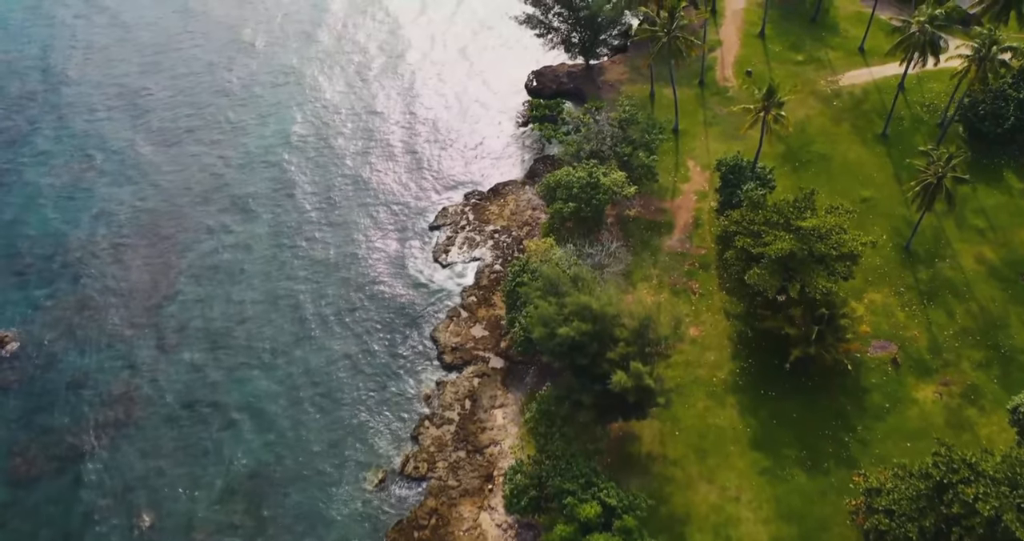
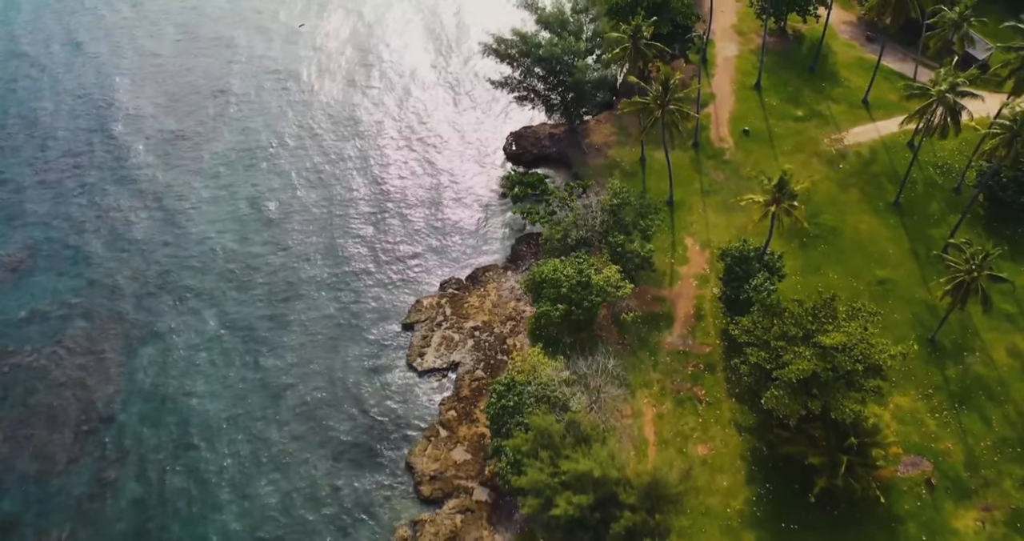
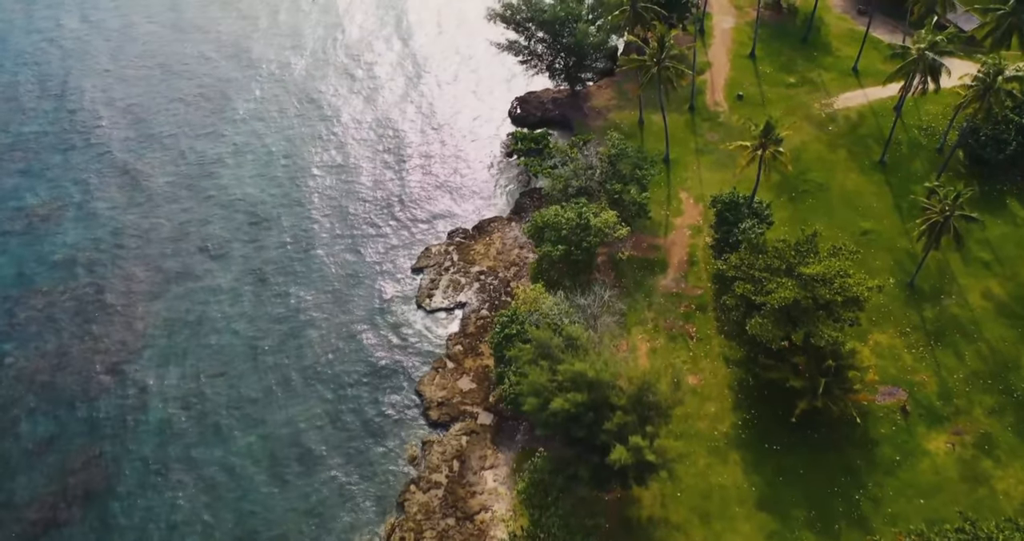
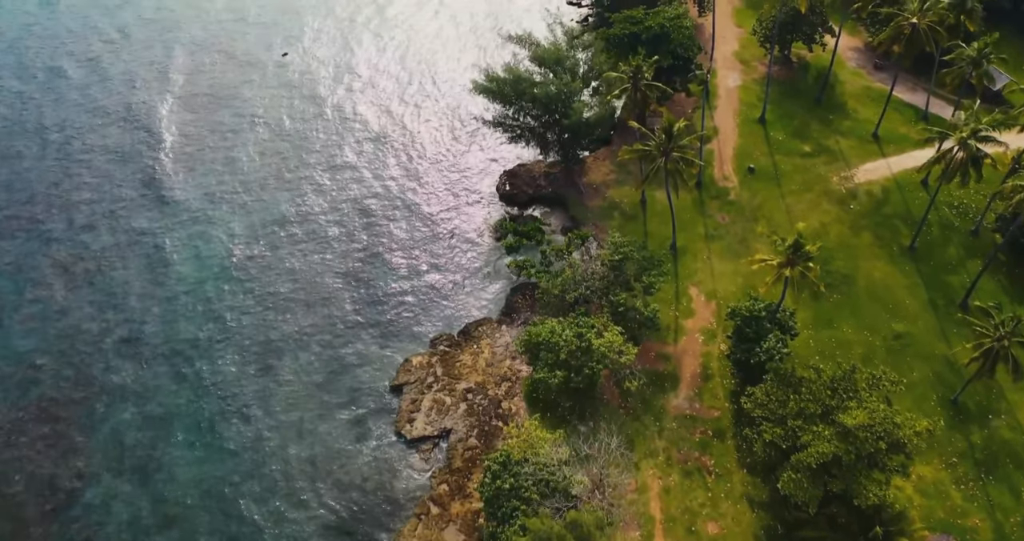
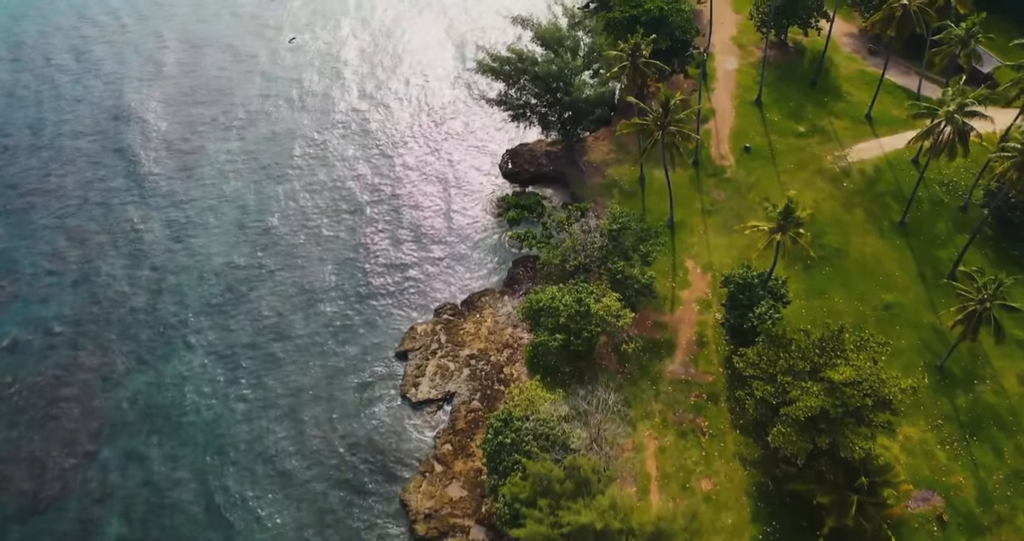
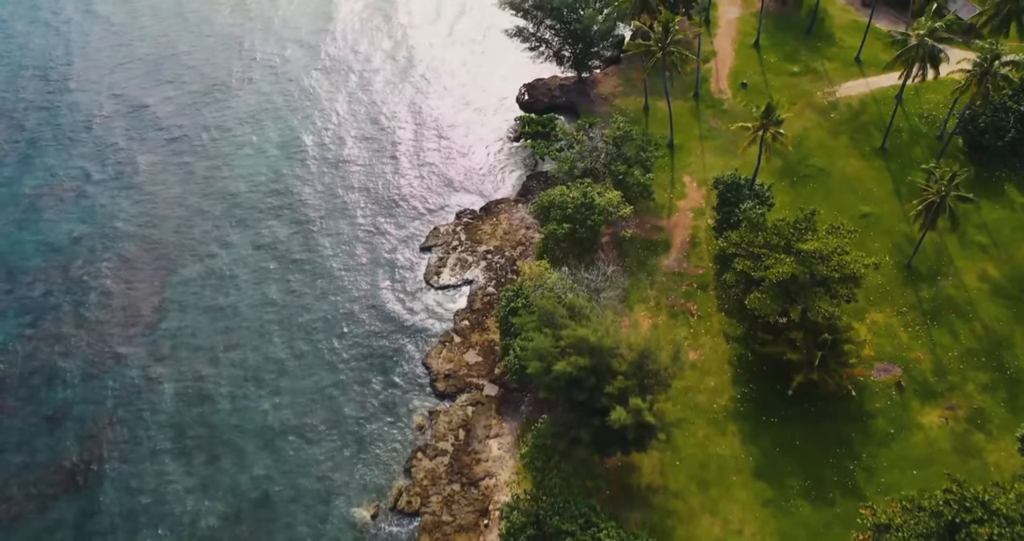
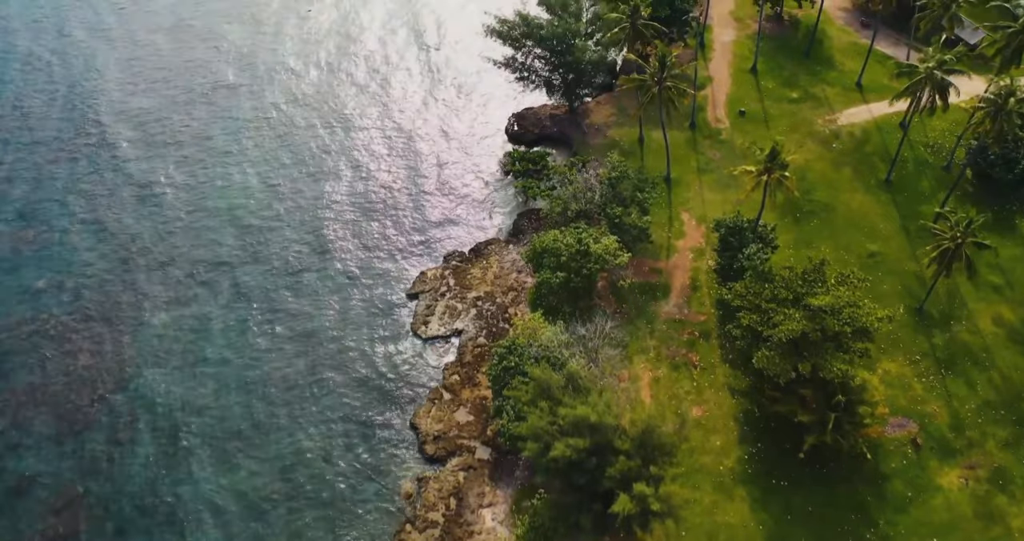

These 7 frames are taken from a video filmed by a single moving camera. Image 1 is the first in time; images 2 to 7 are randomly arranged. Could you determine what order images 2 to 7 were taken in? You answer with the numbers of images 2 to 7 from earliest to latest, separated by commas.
6, 3, 7, 2, 5, 4
